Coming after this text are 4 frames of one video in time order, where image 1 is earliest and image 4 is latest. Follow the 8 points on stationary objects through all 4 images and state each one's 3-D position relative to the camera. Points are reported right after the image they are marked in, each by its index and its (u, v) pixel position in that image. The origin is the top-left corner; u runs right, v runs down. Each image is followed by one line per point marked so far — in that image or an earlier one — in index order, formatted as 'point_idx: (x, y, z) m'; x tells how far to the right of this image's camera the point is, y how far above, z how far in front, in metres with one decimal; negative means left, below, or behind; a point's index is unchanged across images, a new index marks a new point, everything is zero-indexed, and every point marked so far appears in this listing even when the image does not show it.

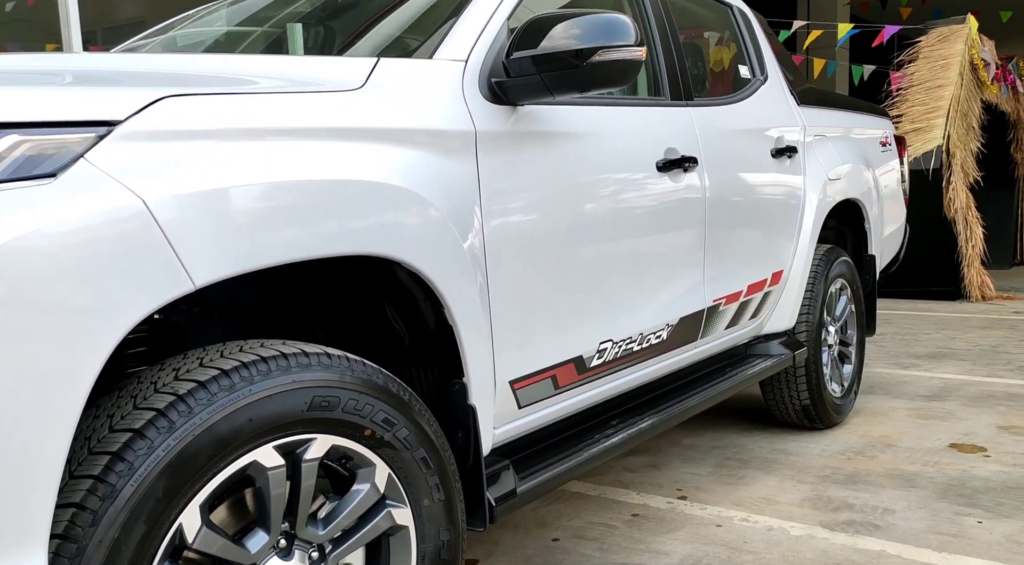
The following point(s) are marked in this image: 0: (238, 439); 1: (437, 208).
0: (-0.4, -0.3, +1.5) m
1: (-0.1, +0.2, +1.9) m
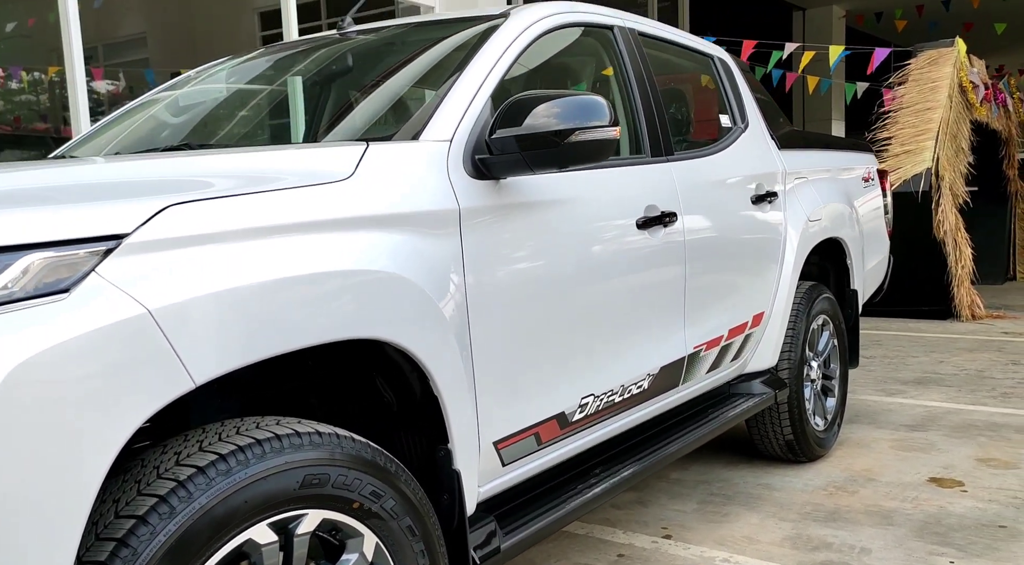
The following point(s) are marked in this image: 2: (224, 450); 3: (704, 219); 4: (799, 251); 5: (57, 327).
0: (-0.5, -0.4, +1.6) m
1: (-0.2, 0.0, +2.0) m
2: (-0.5, -0.3, +1.6) m
3: (+0.7, +0.2, +3.2) m
4: (+1.2, +0.1, +3.9) m
5: (-0.7, -0.1, +1.4) m
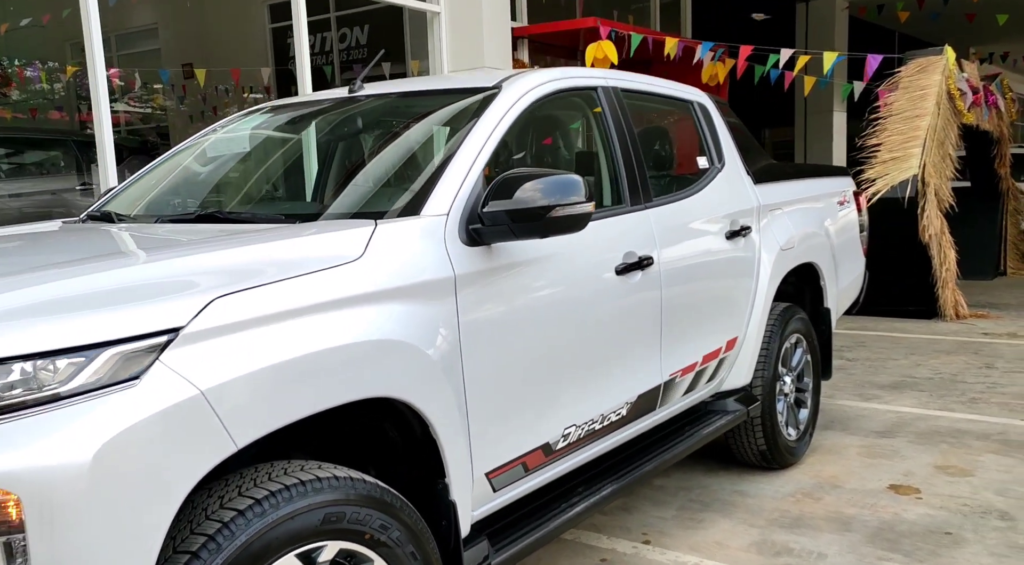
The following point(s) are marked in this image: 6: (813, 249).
0: (-0.5, -0.6, +1.9) m
1: (-0.2, -0.2, +2.3) m
2: (-0.6, -0.5, +2.0) m
3: (+0.6, +0.1, +3.5) m
4: (+1.2, 0.0, +4.2) m
5: (-0.7, -0.2, +1.7) m
6: (+1.5, +0.2, +4.6) m
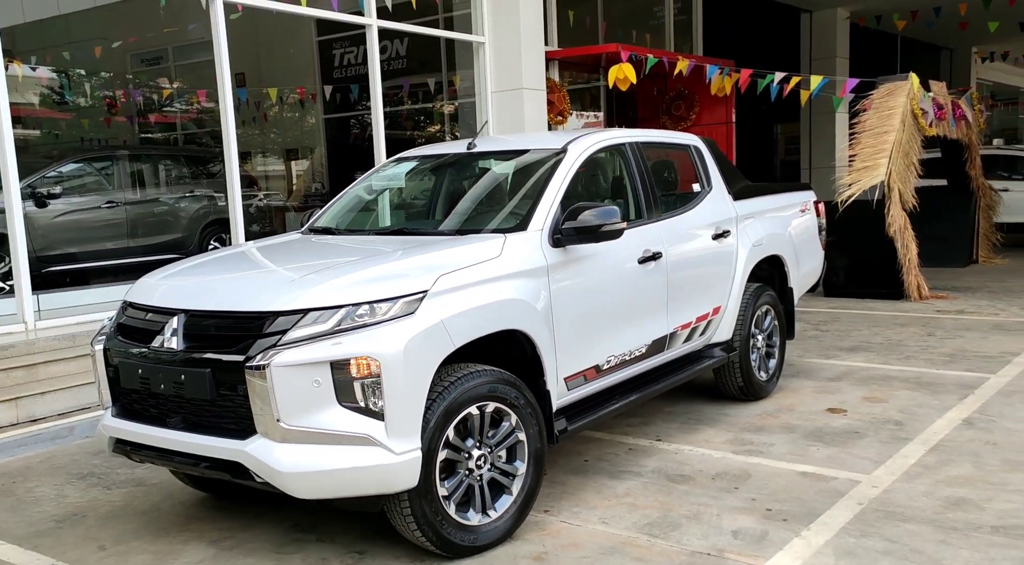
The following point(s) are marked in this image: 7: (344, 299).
0: (-0.2, -0.5, +3.9) m
1: (+0.1, -0.1, +4.2) m
2: (-0.2, -0.4, +3.9) m
3: (+1.0, +0.2, +5.4) m
4: (+1.6, +0.1, +6.1) m
5: (-0.4, -0.2, +3.7) m
6: (+1.9, +0.3, +6.5) m
7: (-0.7, -0.1, +3.6) m
